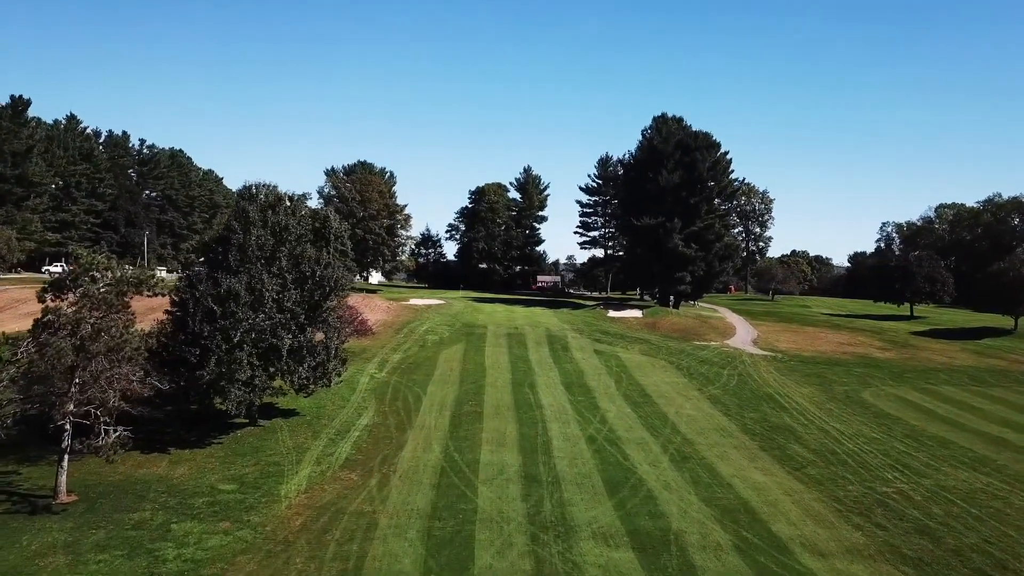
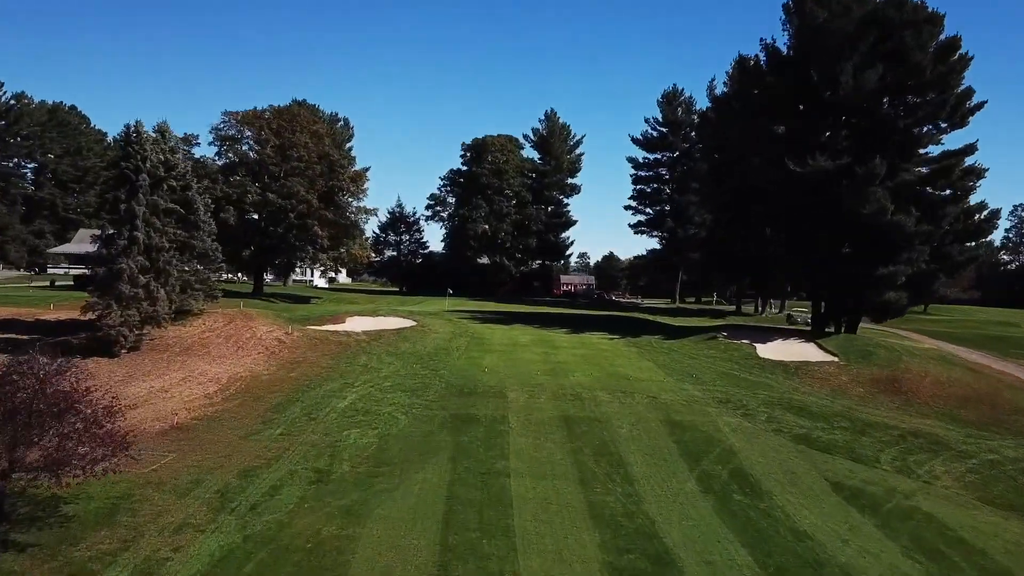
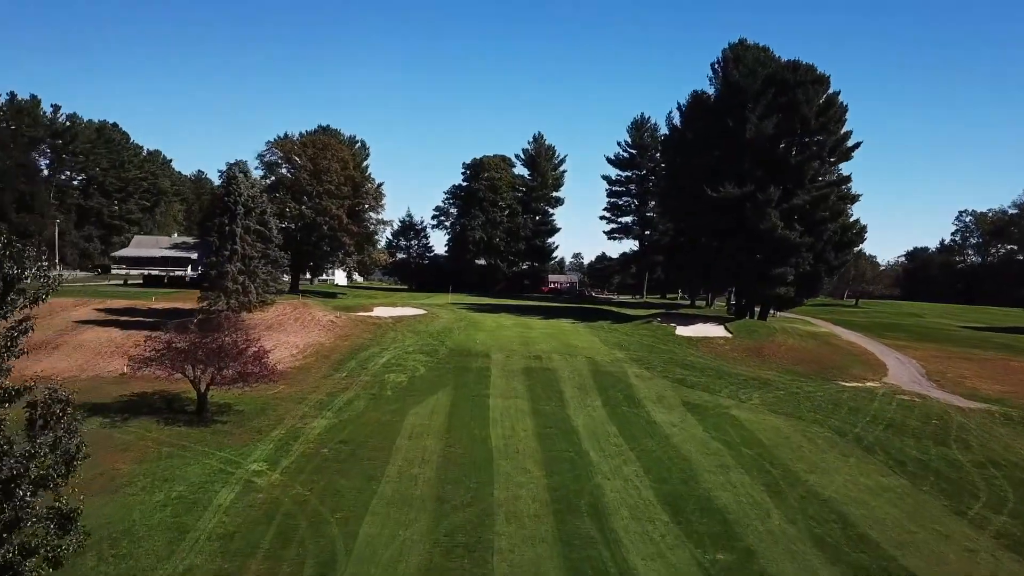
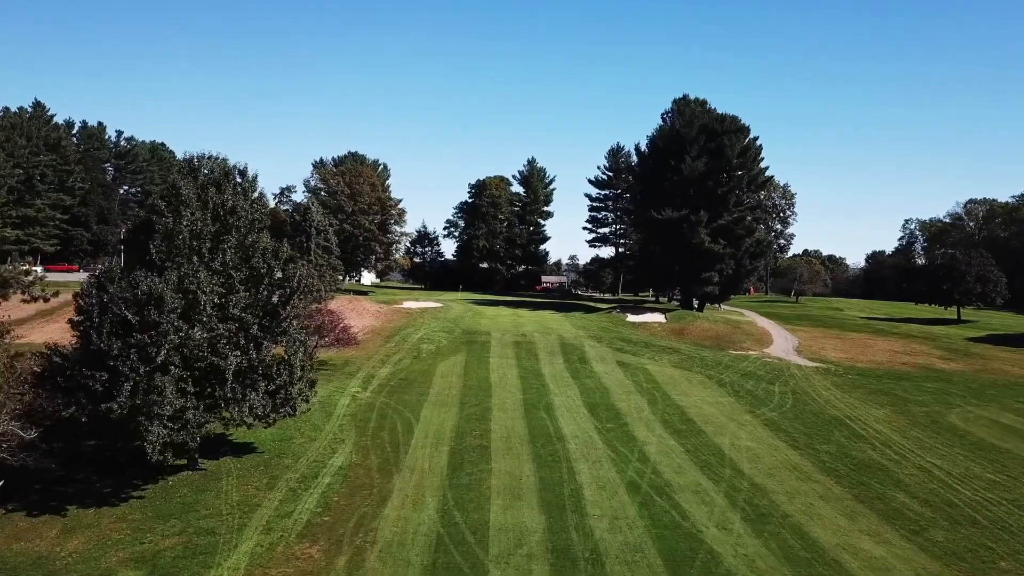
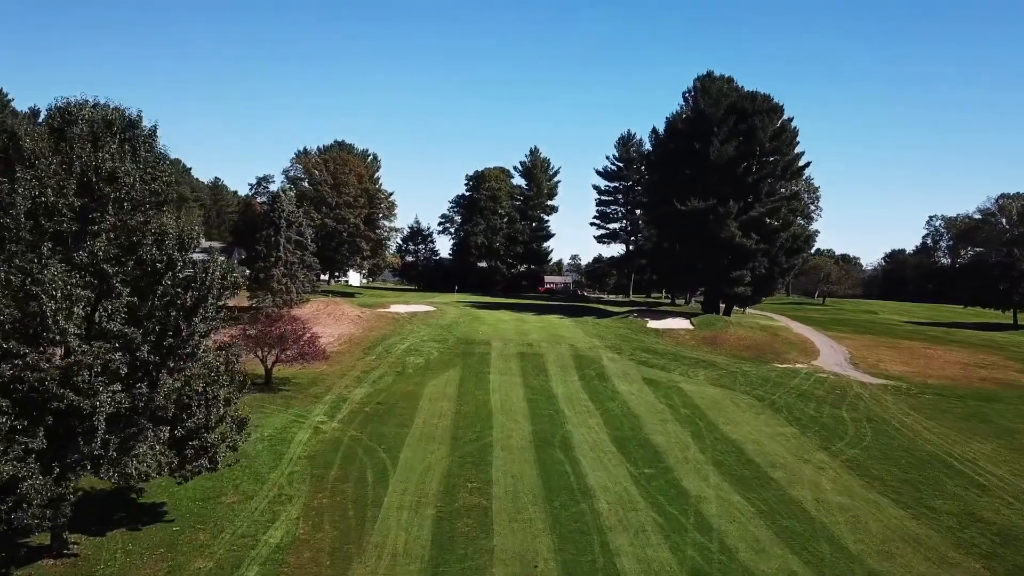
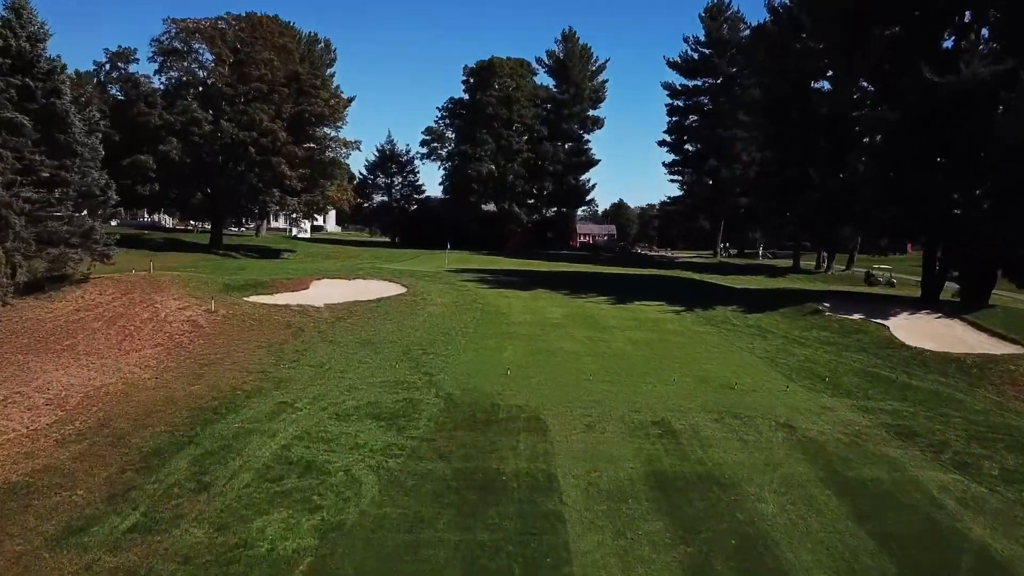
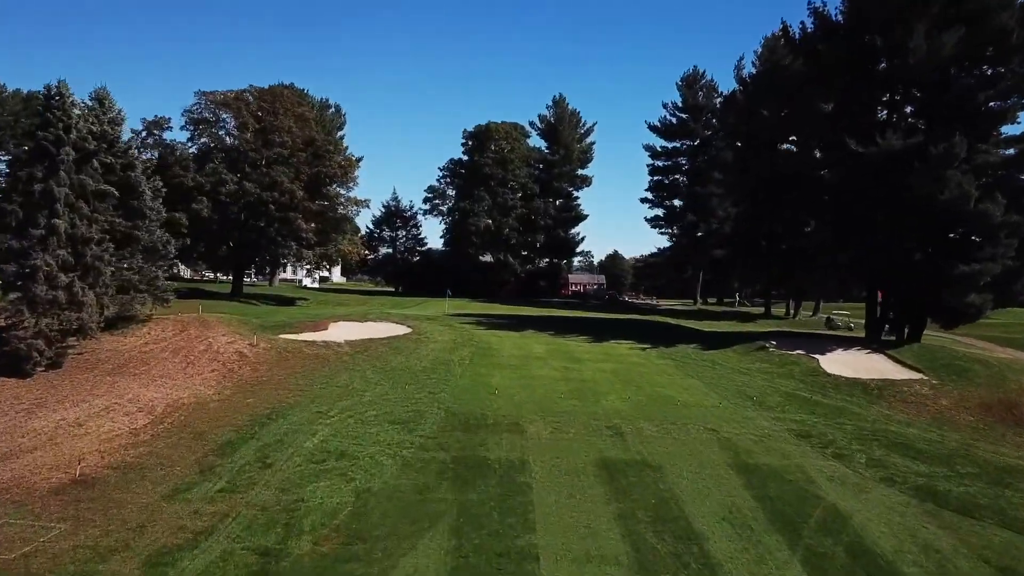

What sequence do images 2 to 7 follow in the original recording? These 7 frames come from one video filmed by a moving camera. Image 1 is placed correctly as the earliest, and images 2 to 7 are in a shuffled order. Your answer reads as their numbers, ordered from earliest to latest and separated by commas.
4, 5, 3, 2, 7, 6
